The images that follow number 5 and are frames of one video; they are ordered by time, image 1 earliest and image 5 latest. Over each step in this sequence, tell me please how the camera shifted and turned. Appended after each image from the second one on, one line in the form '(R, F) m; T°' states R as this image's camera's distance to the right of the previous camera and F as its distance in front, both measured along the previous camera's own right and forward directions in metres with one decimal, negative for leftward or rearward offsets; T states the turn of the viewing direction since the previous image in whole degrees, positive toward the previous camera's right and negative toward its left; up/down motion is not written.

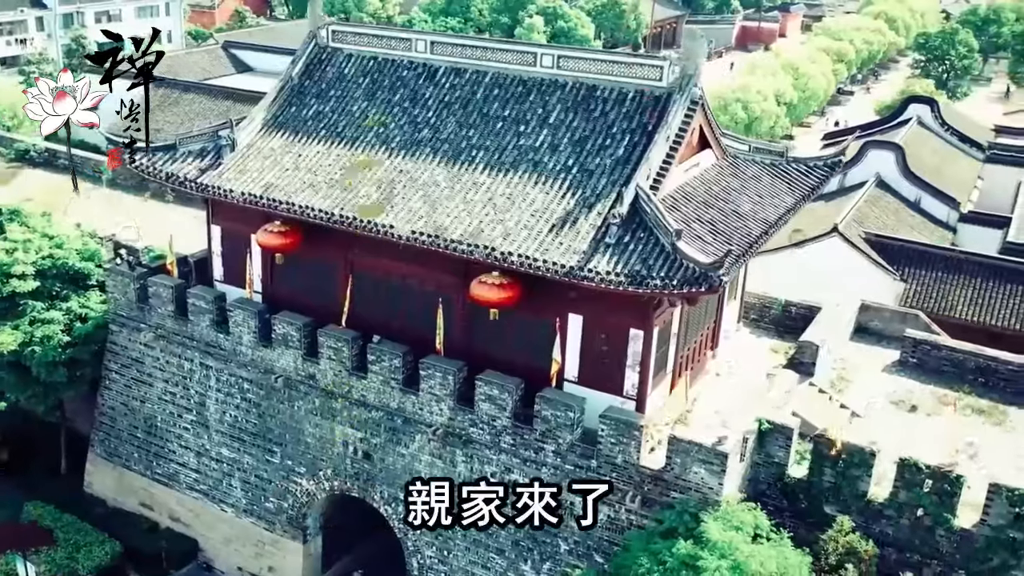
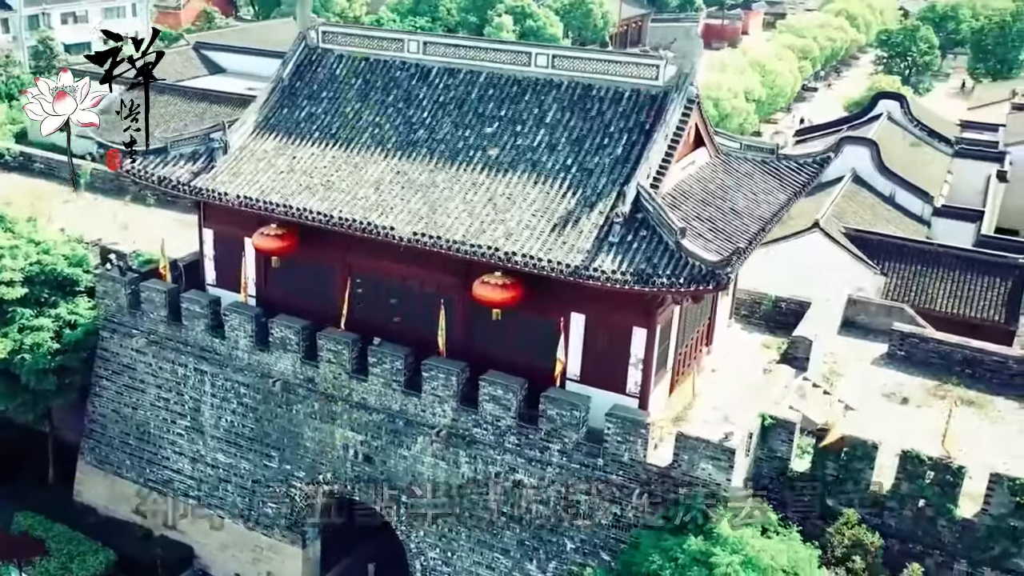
(-0.5, 0.0) m; +1°
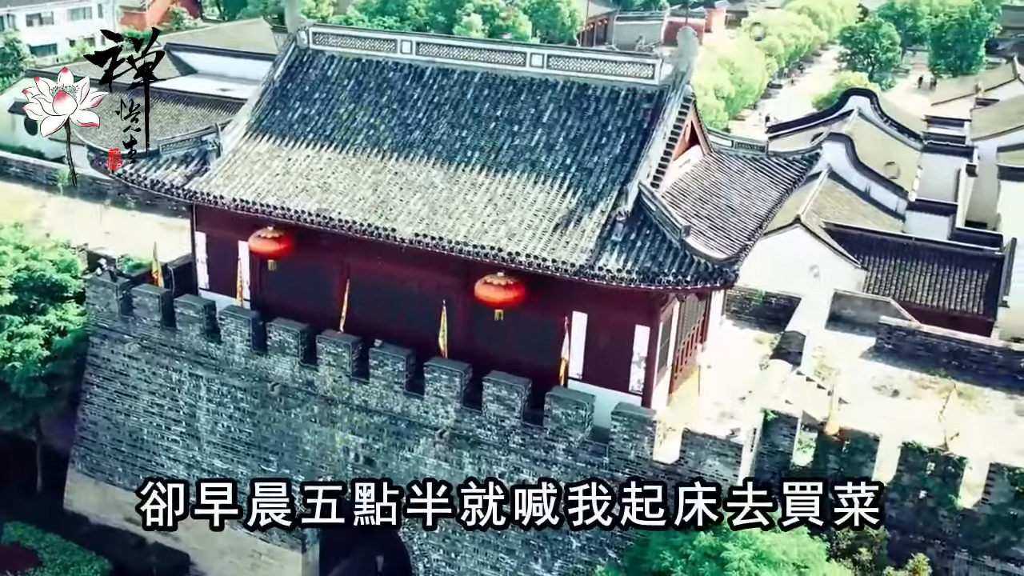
(-0.5, 0.0) m; +1°
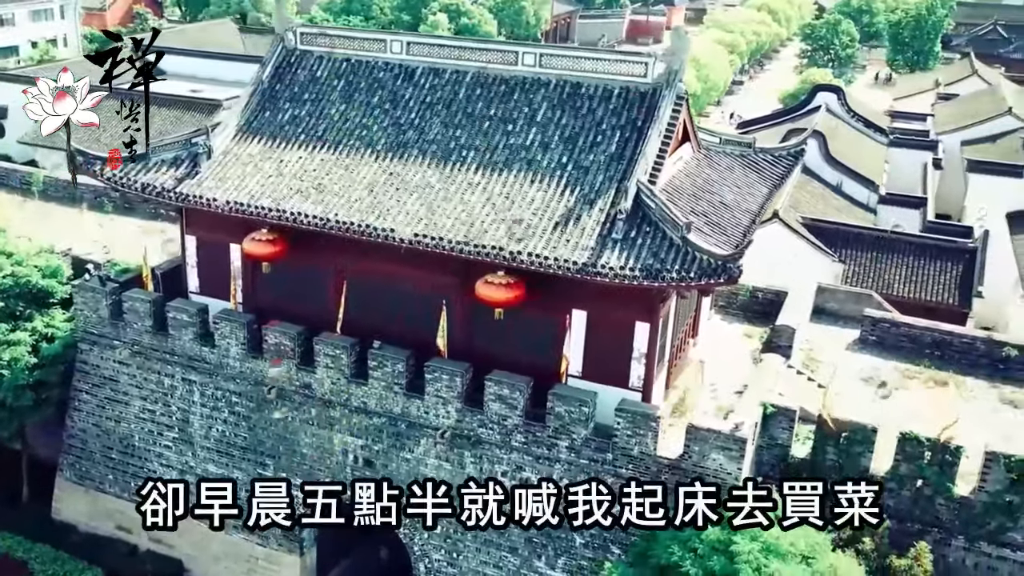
(-0.5, 0.0) m; +2°
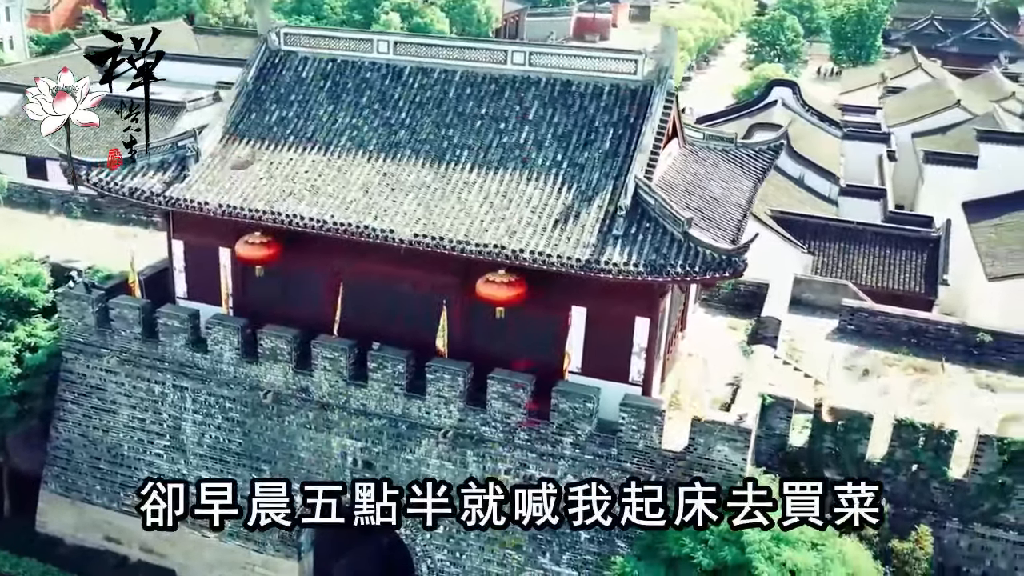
(-0.6, 0.0) m; +2°
